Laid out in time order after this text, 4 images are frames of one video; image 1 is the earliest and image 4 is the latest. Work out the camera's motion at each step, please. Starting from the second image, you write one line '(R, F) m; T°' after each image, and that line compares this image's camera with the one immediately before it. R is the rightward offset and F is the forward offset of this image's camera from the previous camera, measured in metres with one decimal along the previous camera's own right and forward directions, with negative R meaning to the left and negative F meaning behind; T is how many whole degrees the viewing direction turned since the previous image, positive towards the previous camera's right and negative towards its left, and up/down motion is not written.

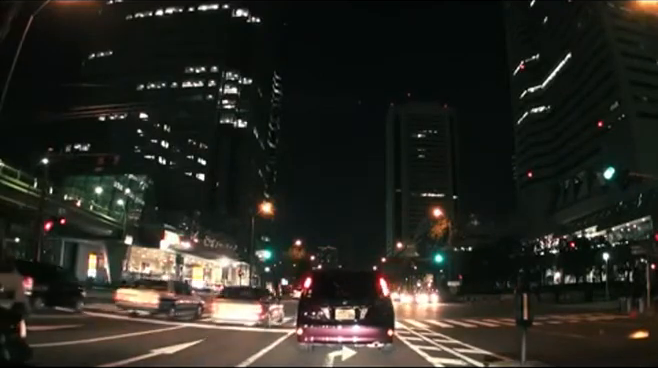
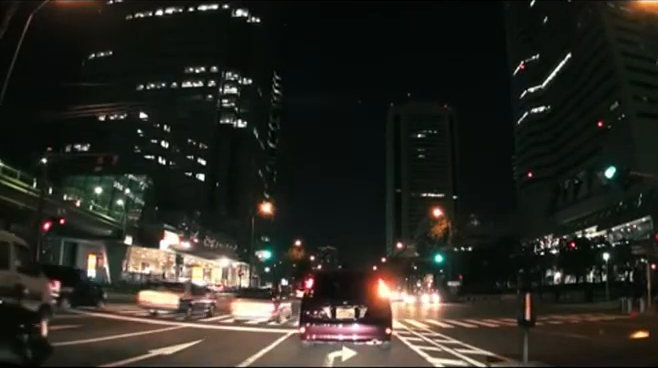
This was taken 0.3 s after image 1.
(0.0, 0.0) m; 0°
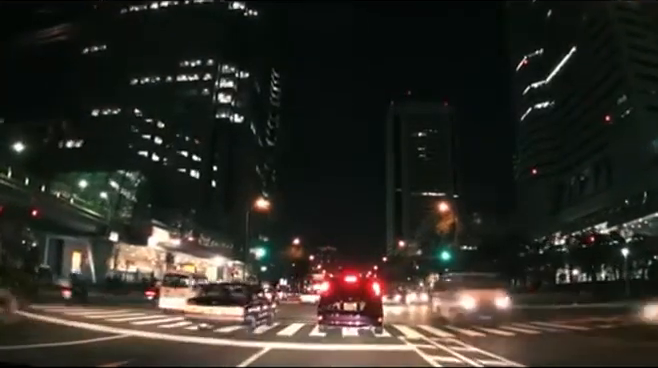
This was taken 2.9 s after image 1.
(+0.1, +2.8) m; 0°
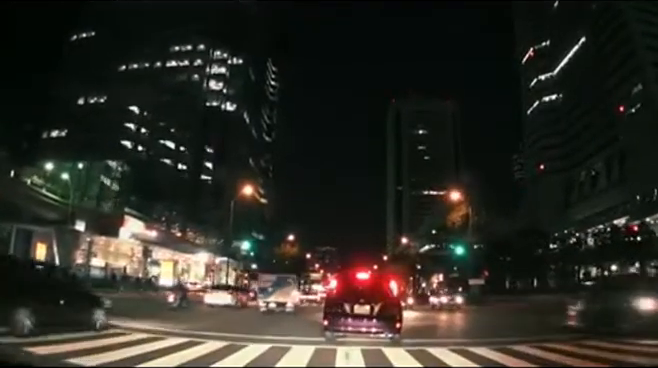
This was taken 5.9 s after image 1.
(+0.1, +5.2) m; 0°
